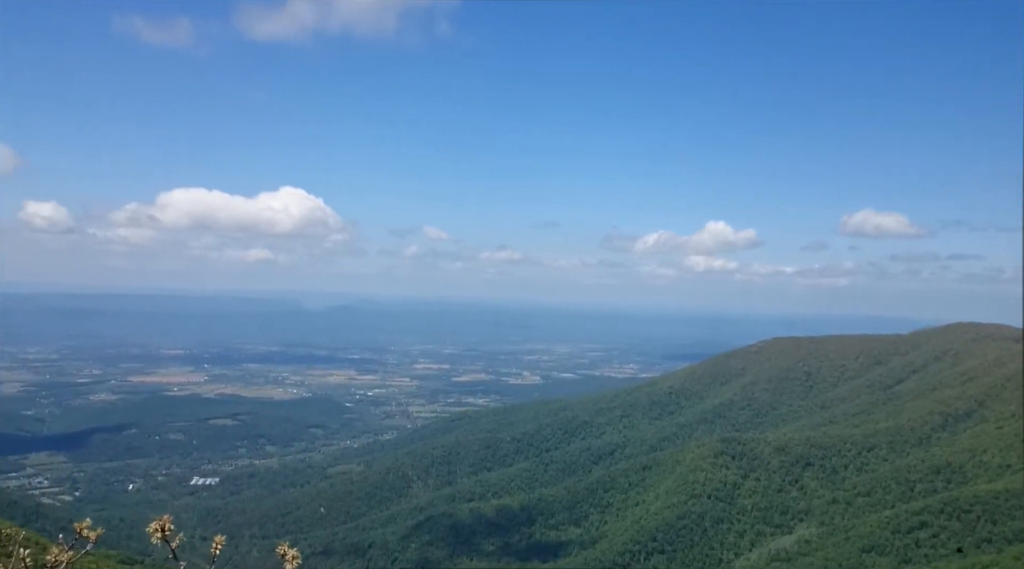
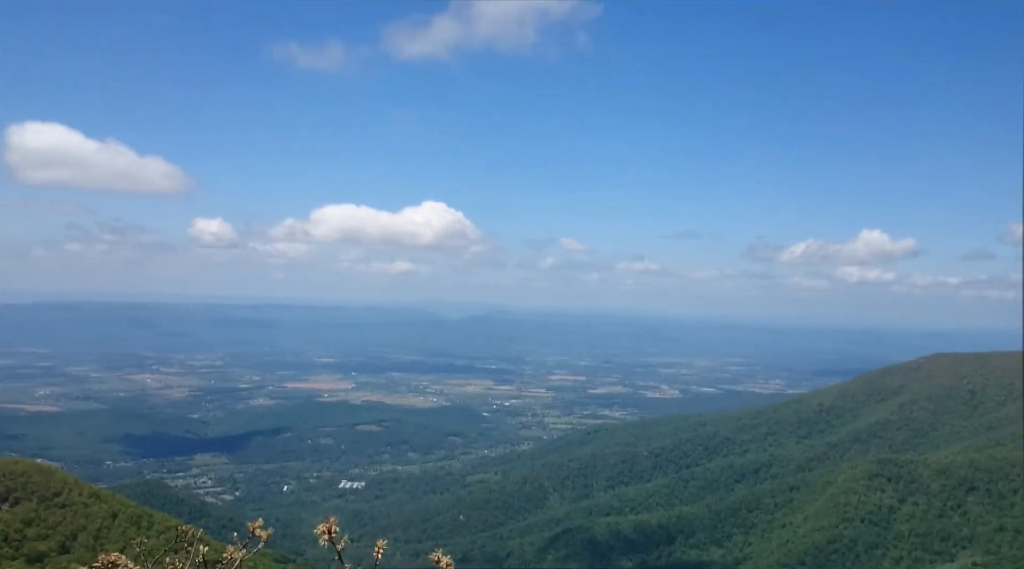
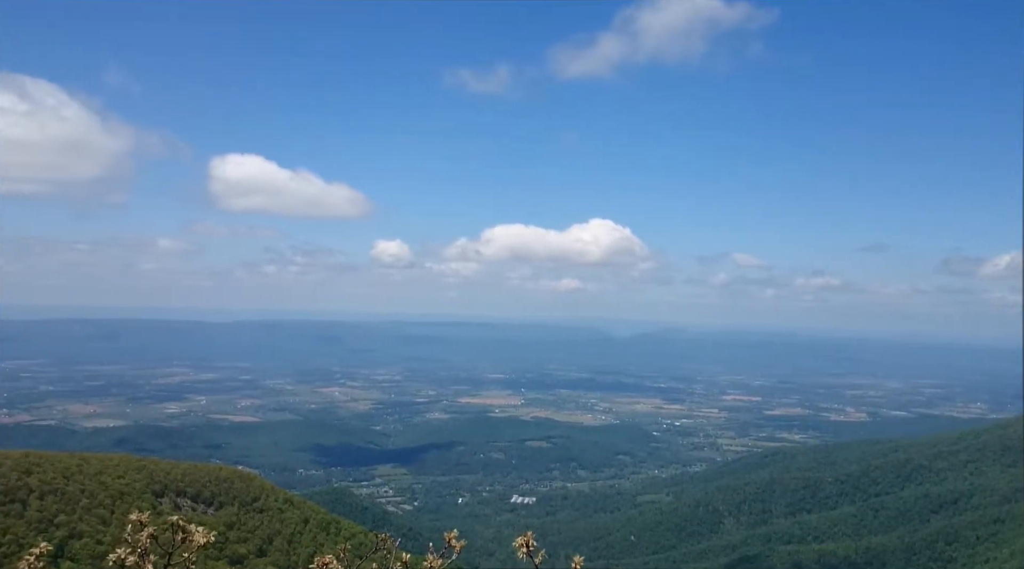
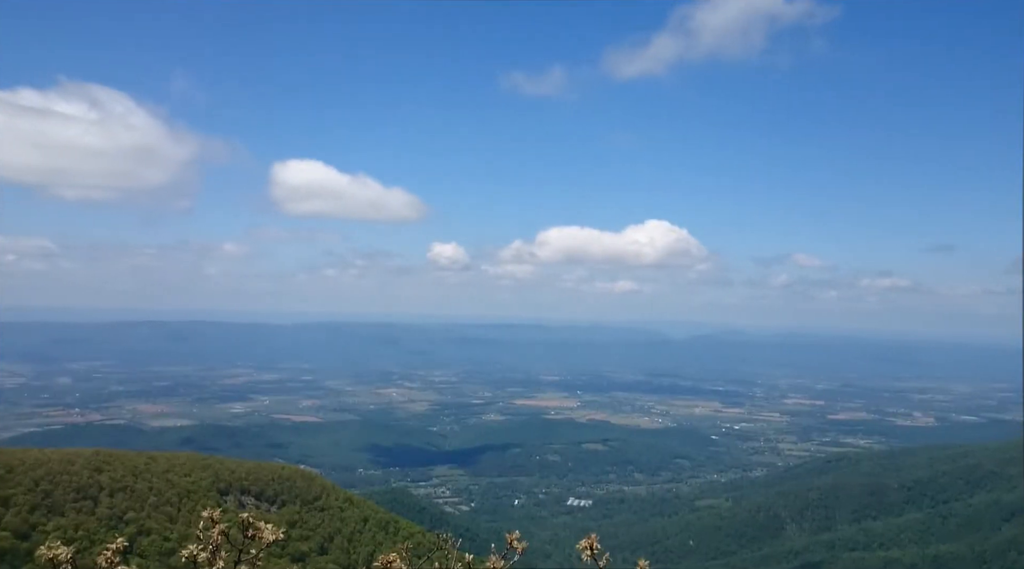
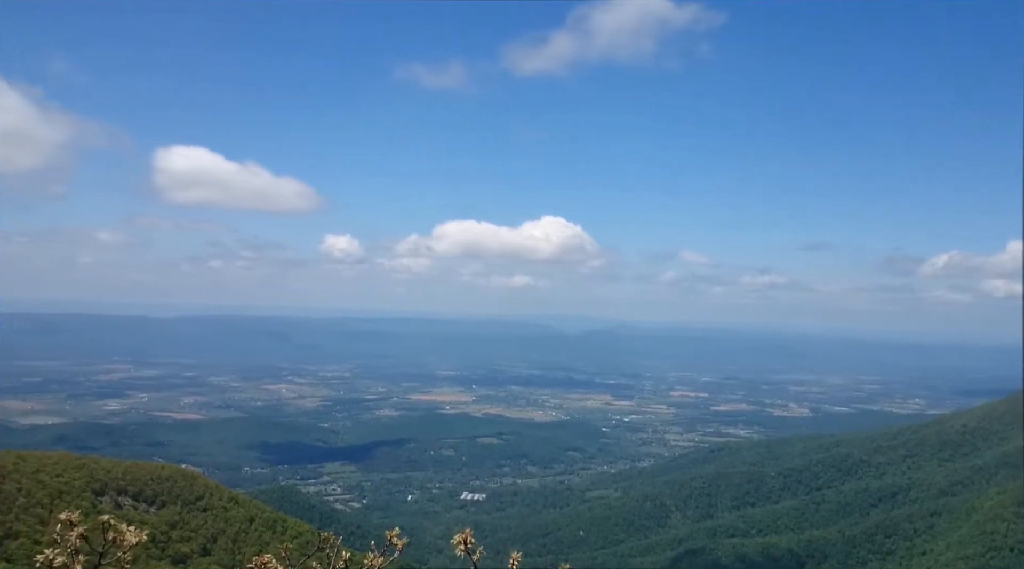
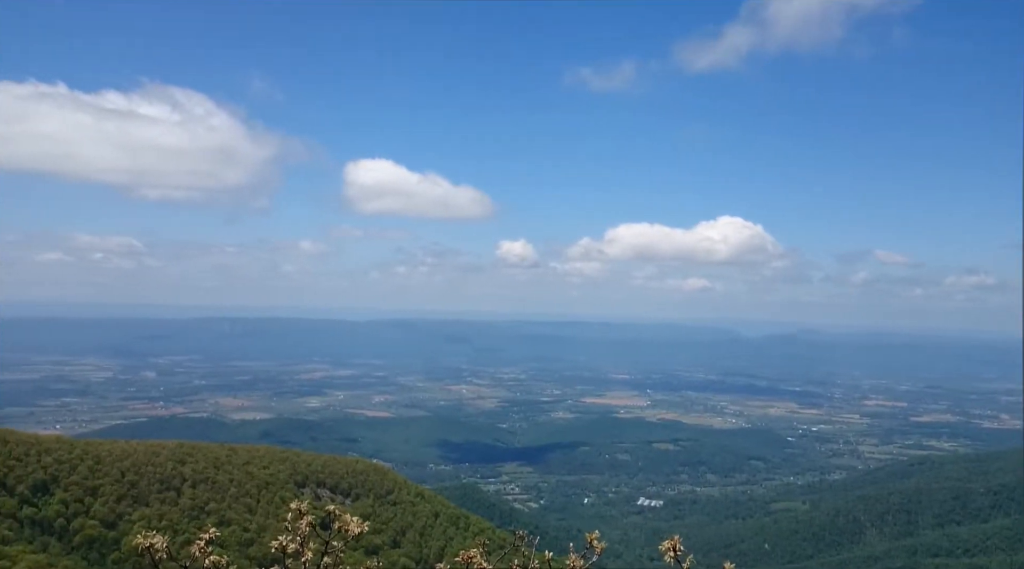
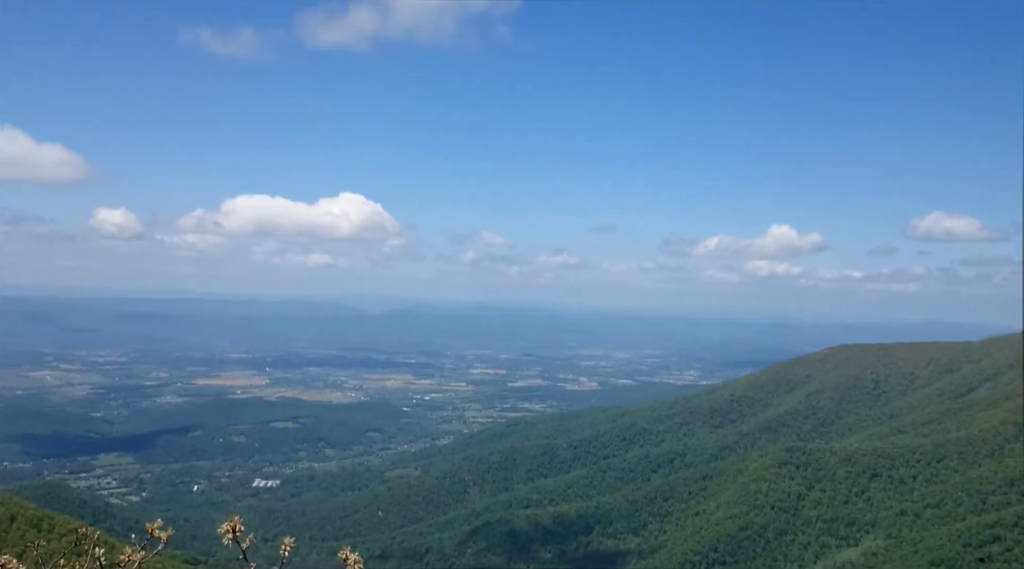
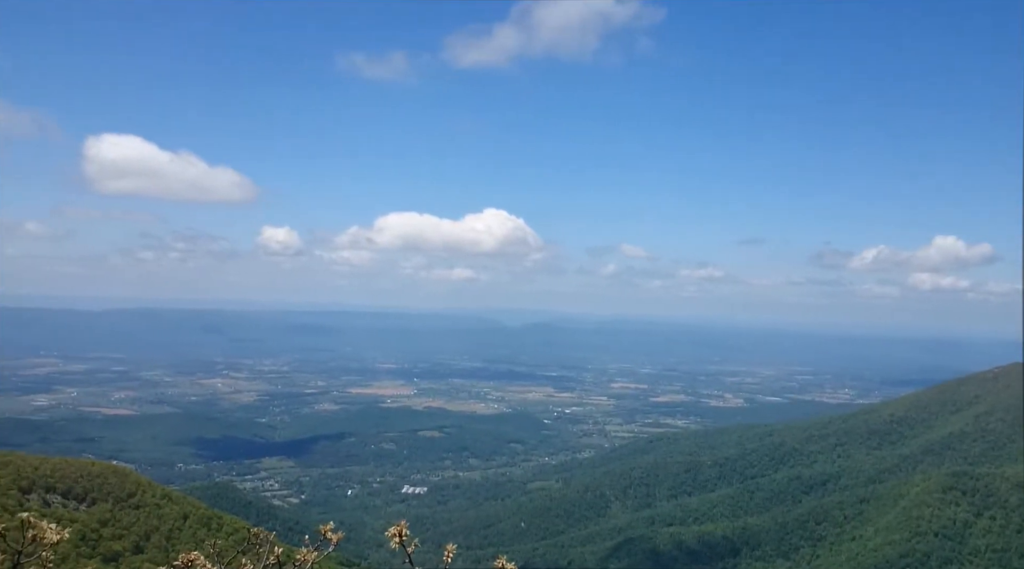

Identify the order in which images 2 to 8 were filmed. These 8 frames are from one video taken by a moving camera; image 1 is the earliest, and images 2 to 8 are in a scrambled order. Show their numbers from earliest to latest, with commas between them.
7, 2, 8, 5, 3, 4, 6
